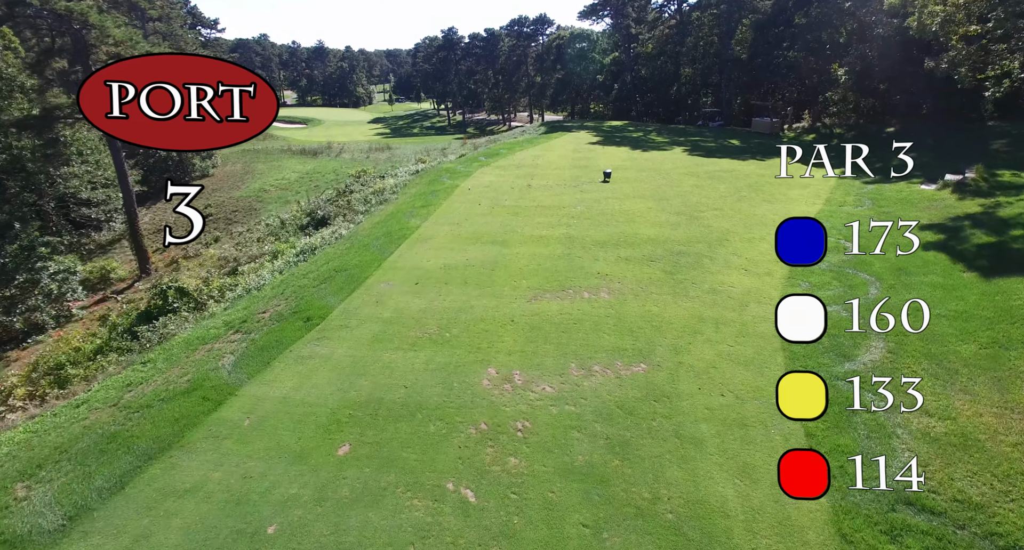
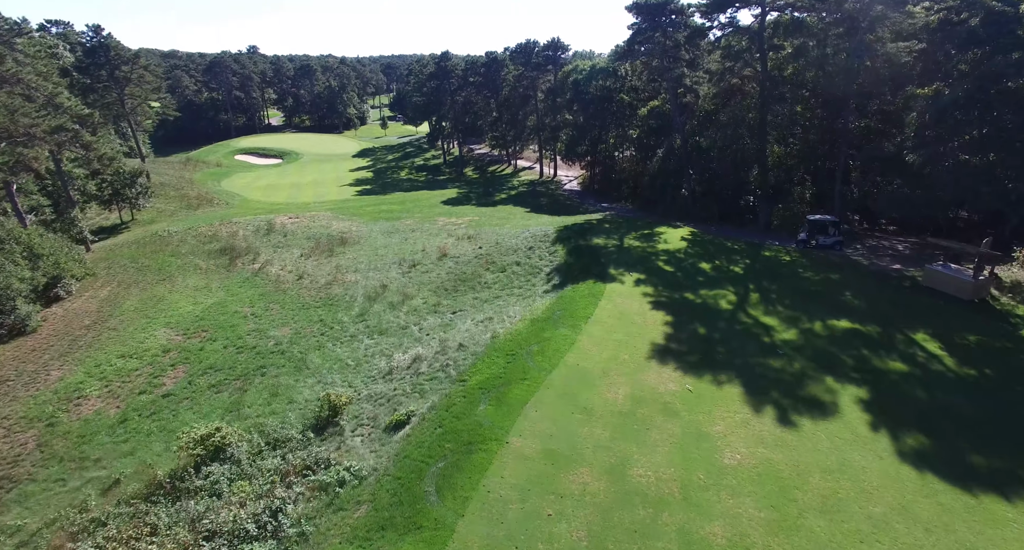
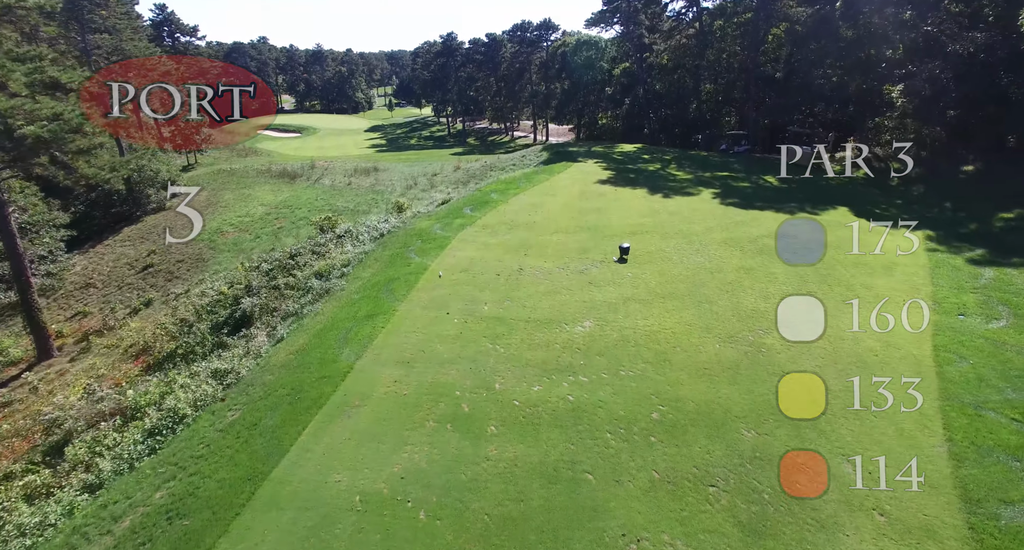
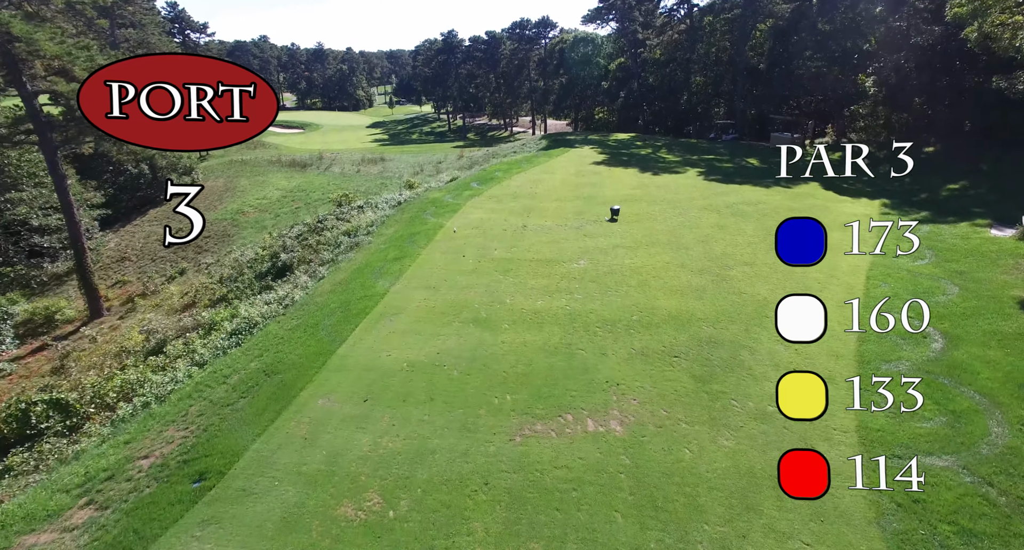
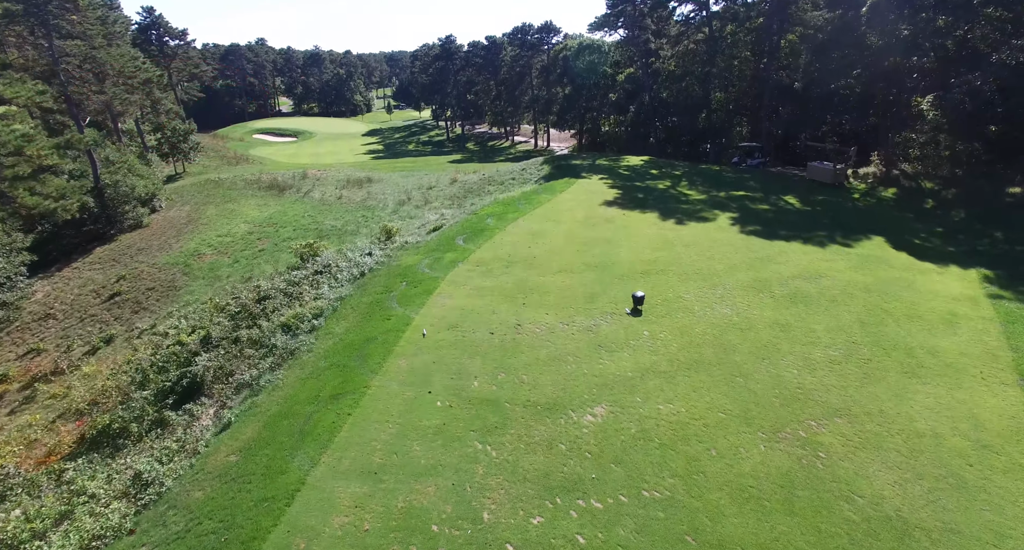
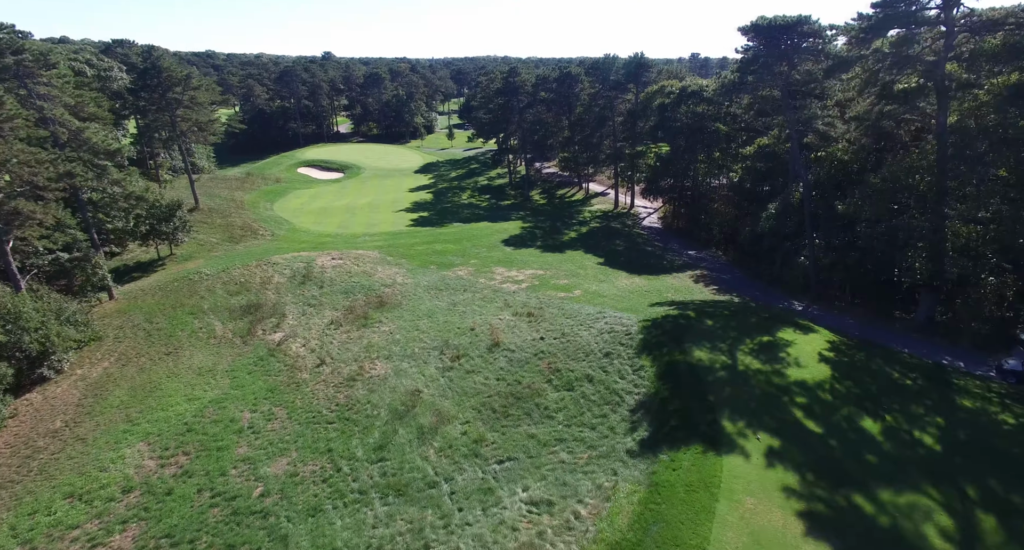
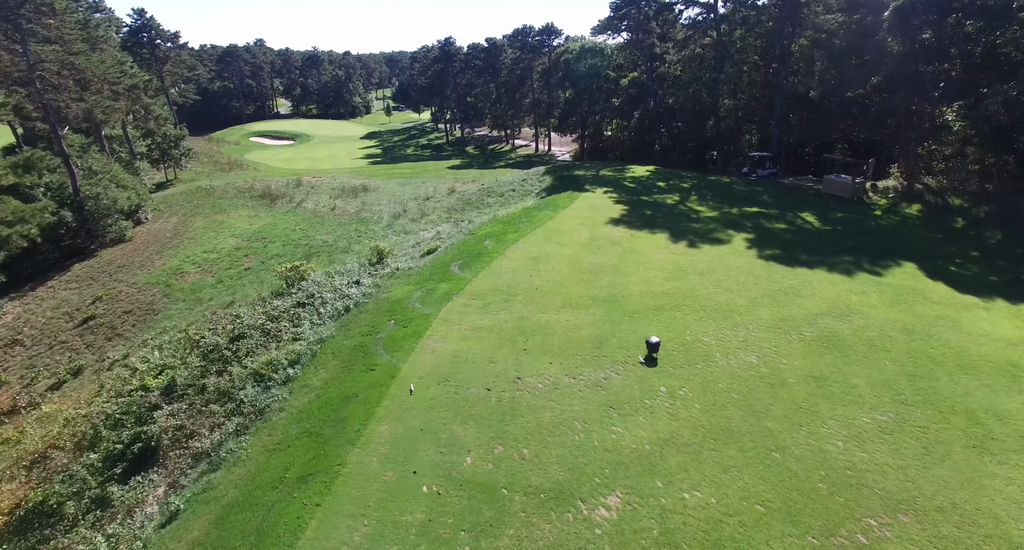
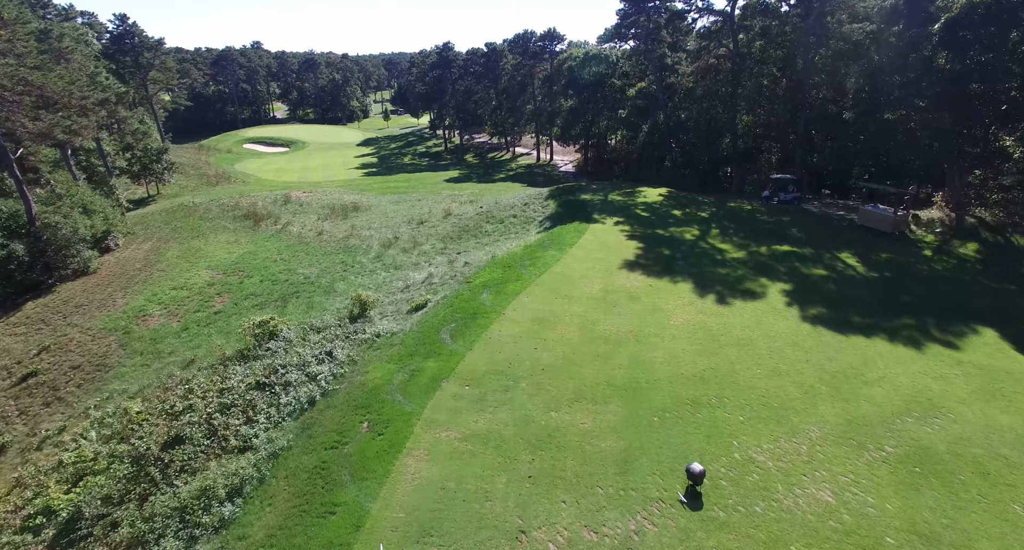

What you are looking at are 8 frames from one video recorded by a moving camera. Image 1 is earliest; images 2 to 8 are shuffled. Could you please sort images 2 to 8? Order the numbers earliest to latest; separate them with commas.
4, 3, 5, 7, 8, 2, 6
